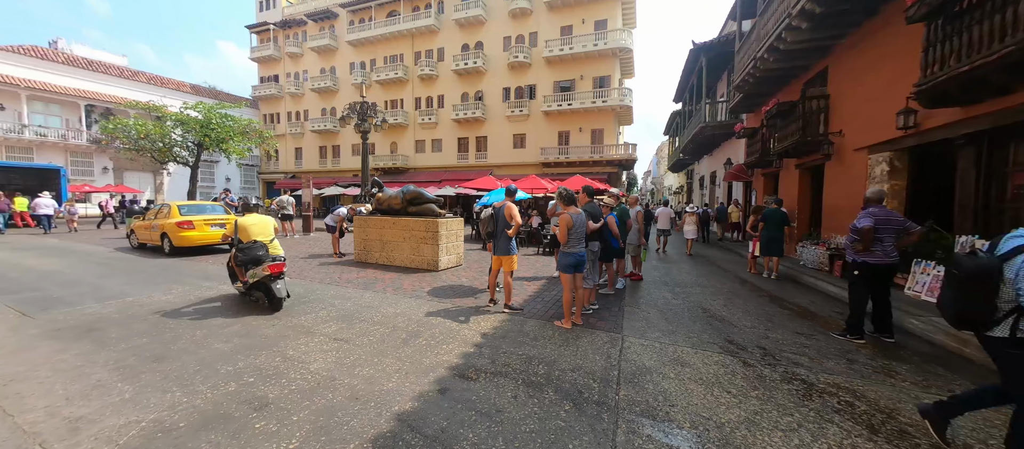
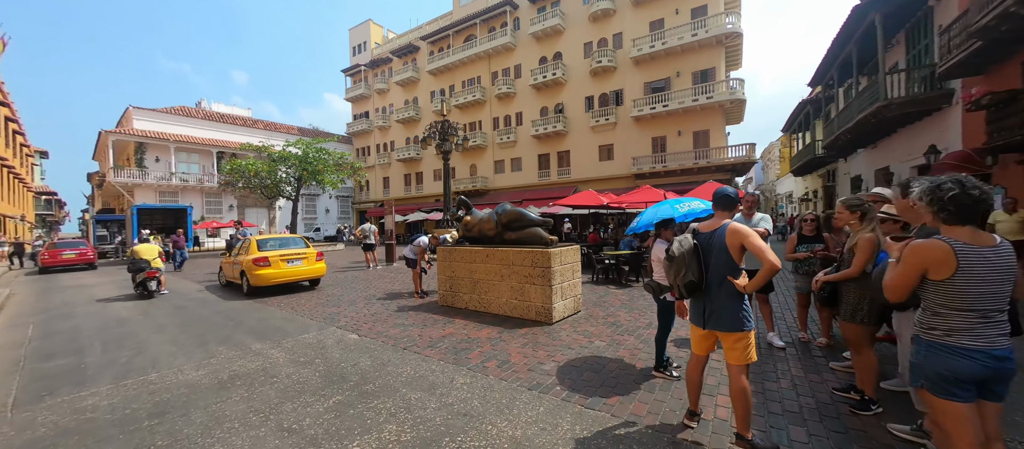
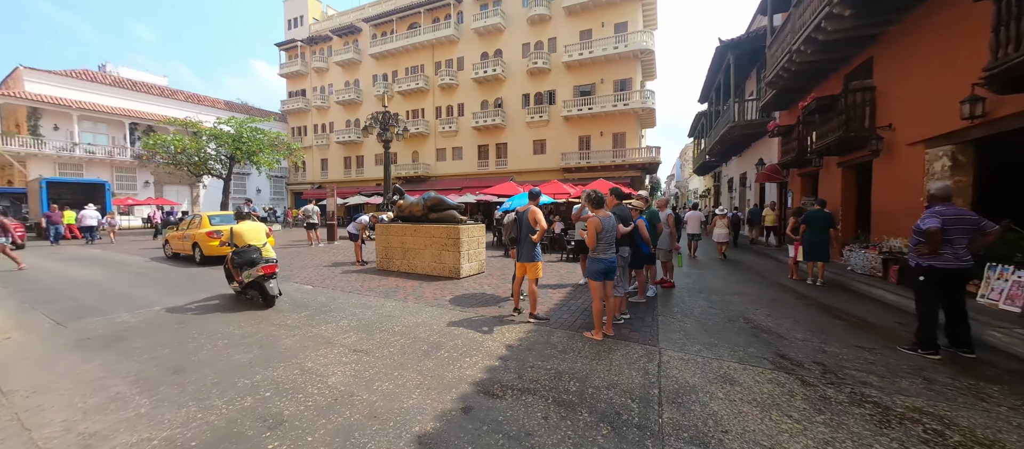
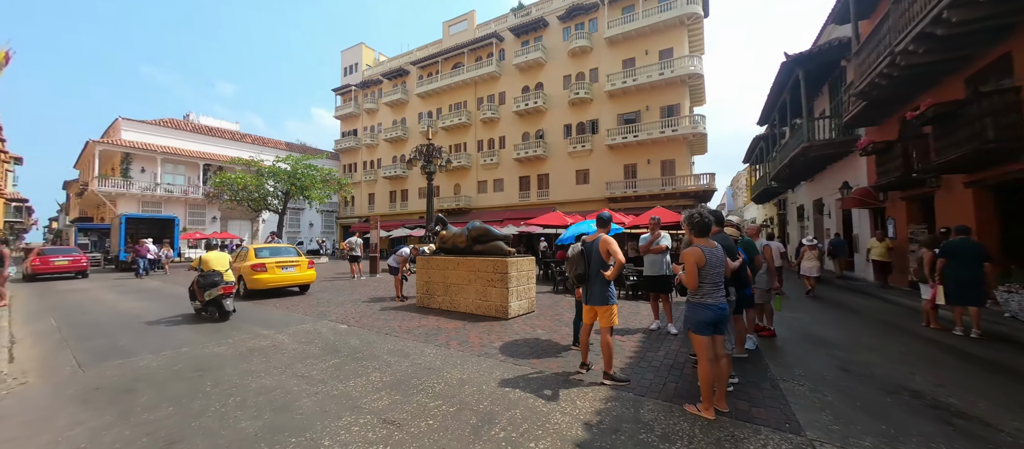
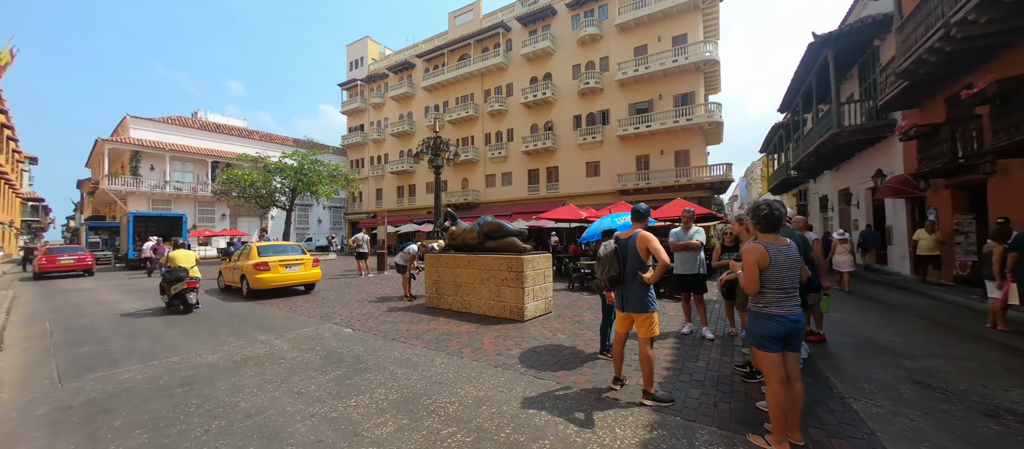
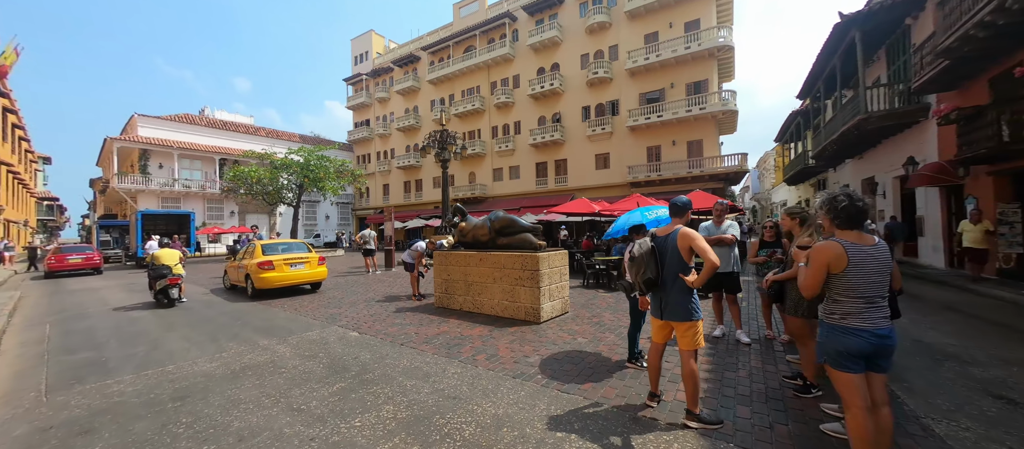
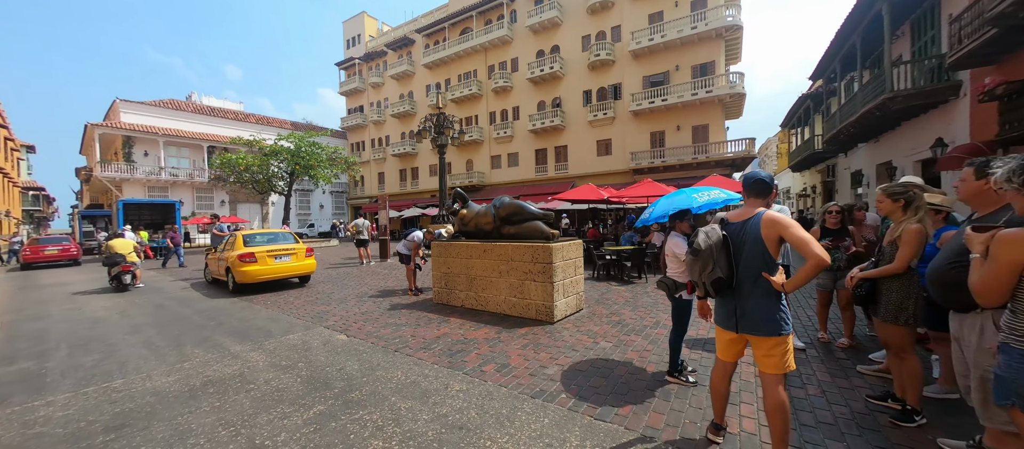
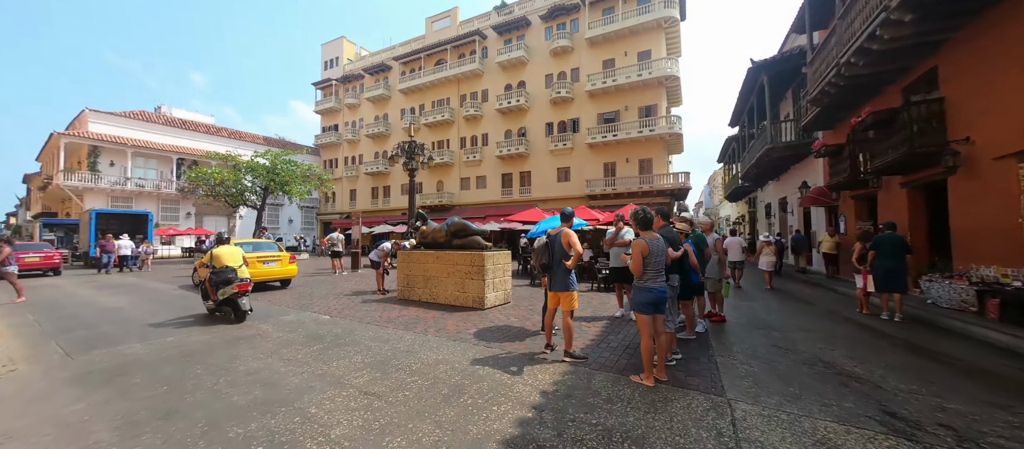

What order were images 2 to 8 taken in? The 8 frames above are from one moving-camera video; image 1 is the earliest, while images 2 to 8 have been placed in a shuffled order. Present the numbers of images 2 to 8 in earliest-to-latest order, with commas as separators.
3, 8, 4, 5, 6, 2, 7
